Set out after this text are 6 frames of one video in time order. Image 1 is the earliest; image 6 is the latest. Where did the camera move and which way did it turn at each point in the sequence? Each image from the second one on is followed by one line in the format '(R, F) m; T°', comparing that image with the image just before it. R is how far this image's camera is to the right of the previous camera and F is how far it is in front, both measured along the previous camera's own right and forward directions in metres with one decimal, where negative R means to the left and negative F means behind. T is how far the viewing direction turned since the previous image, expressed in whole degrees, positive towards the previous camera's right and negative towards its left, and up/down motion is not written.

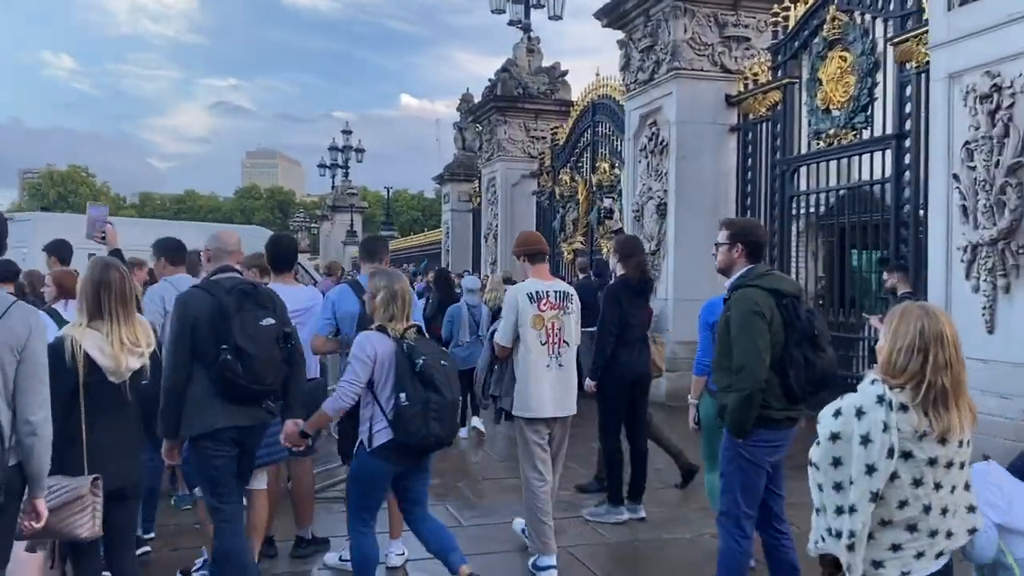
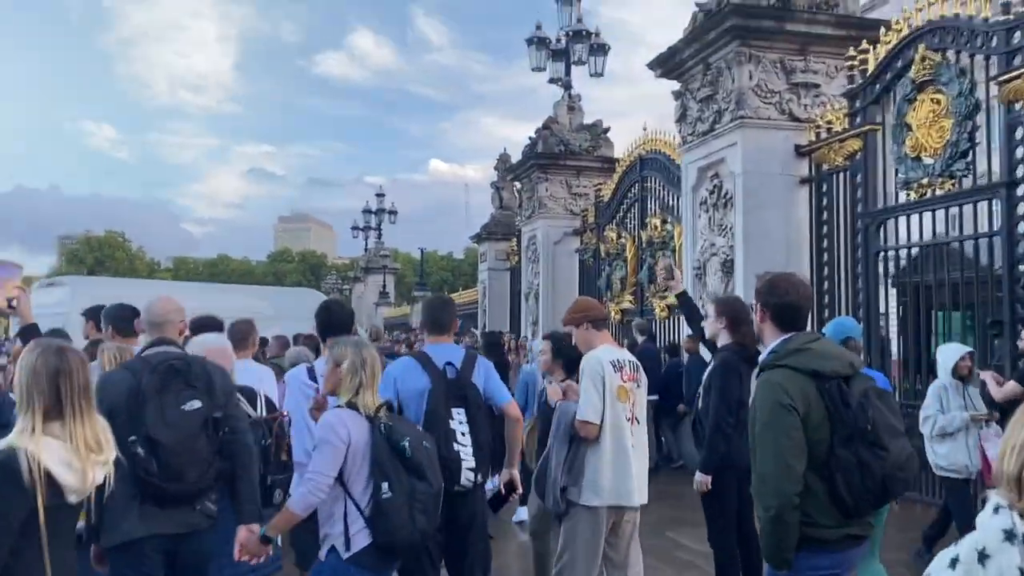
(-0.3, +0.7) m; -2°
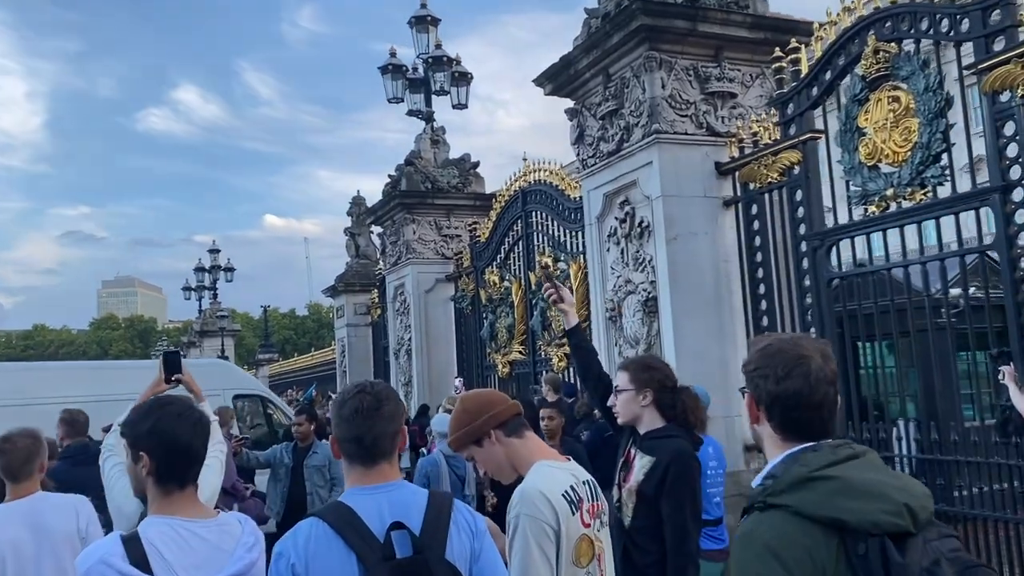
(-0.3, +1.7) m; +11°
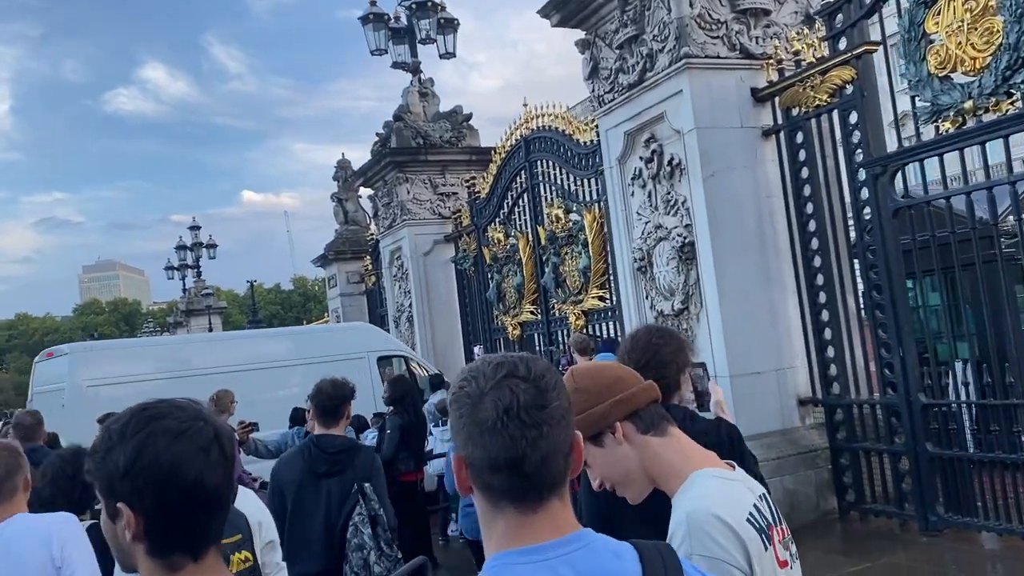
(-0.3, +0.8) m; +1°
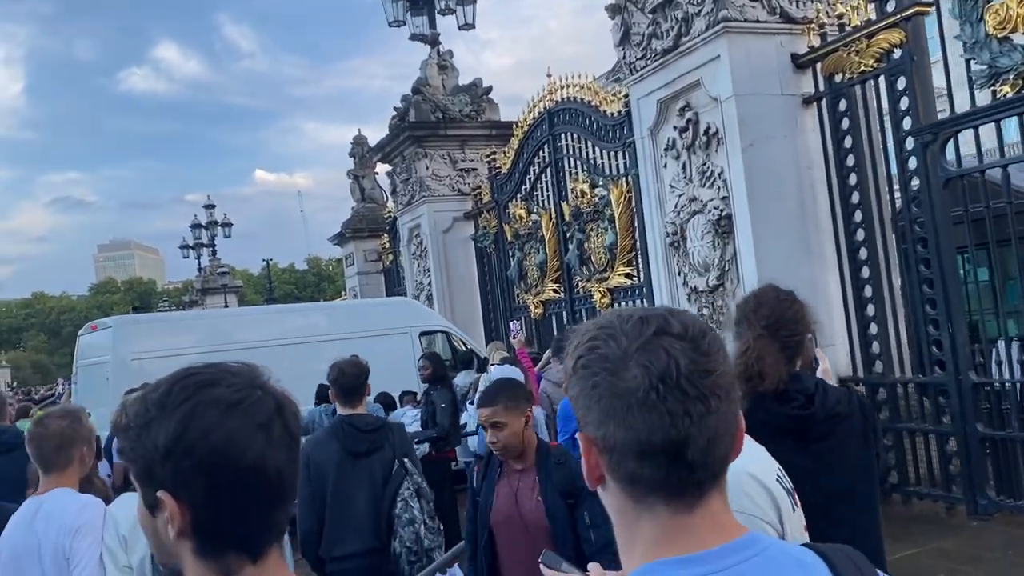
(-0.1, +0.2) m; -1°
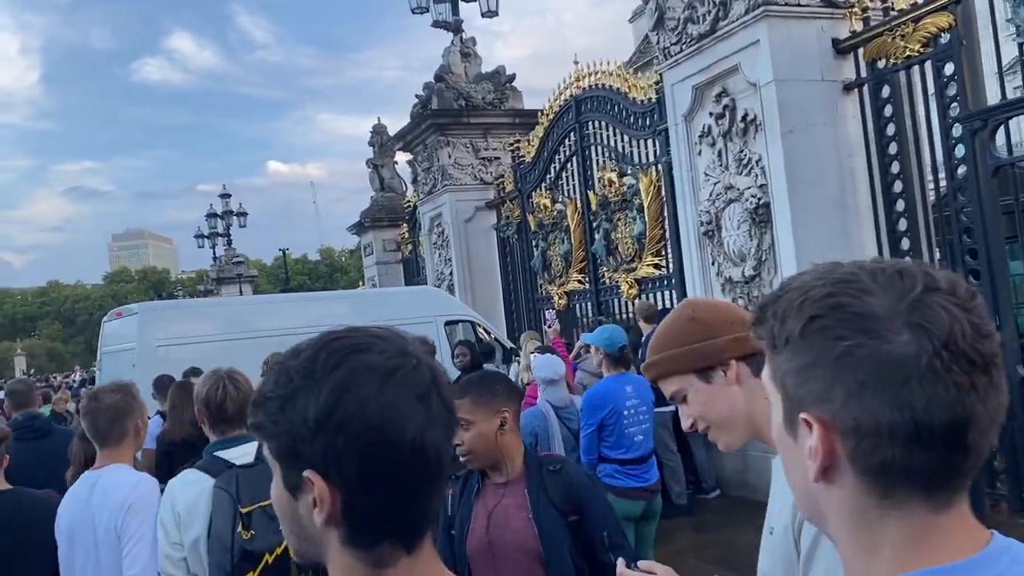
(-0.2, +0.1) m; -1°
